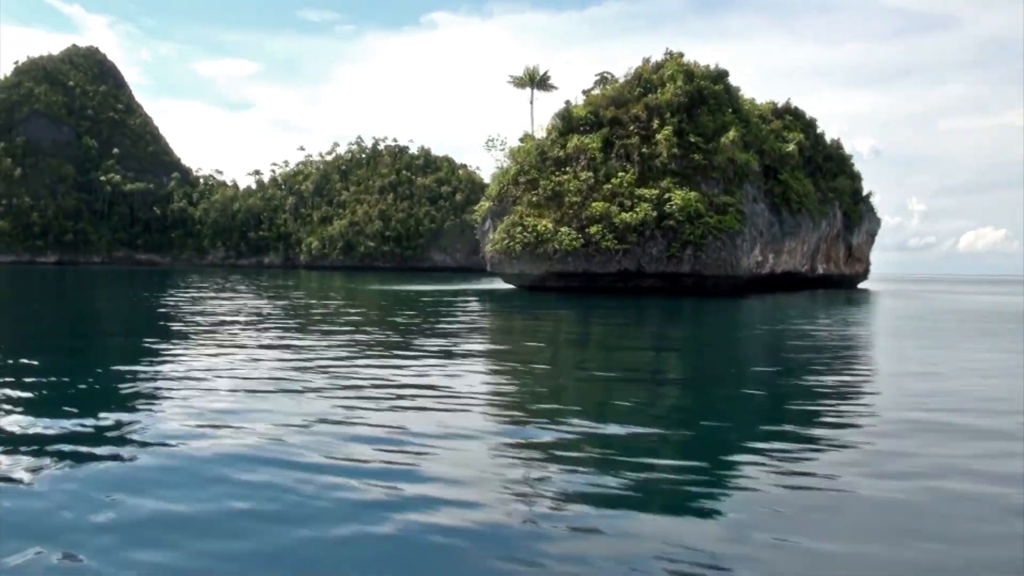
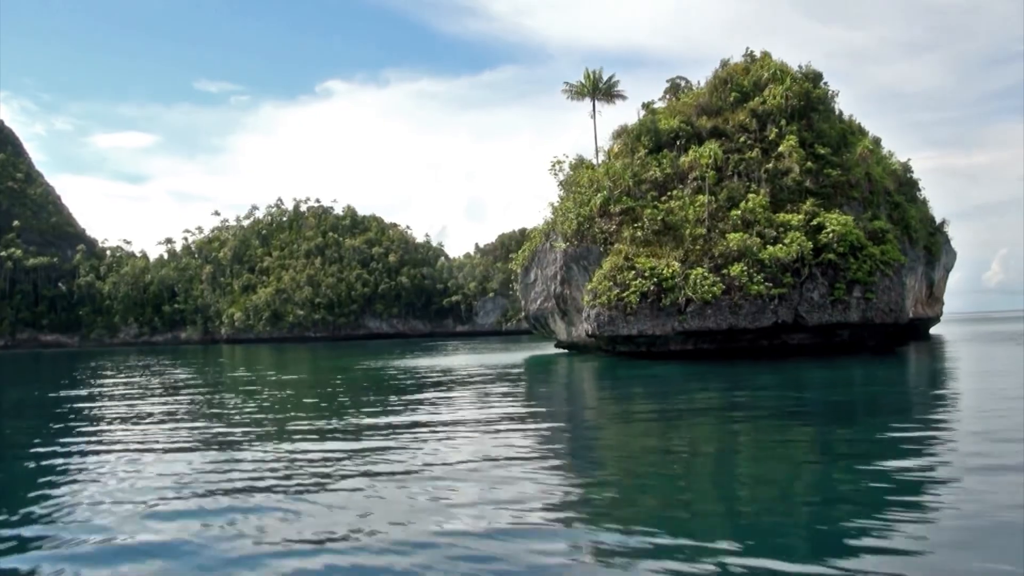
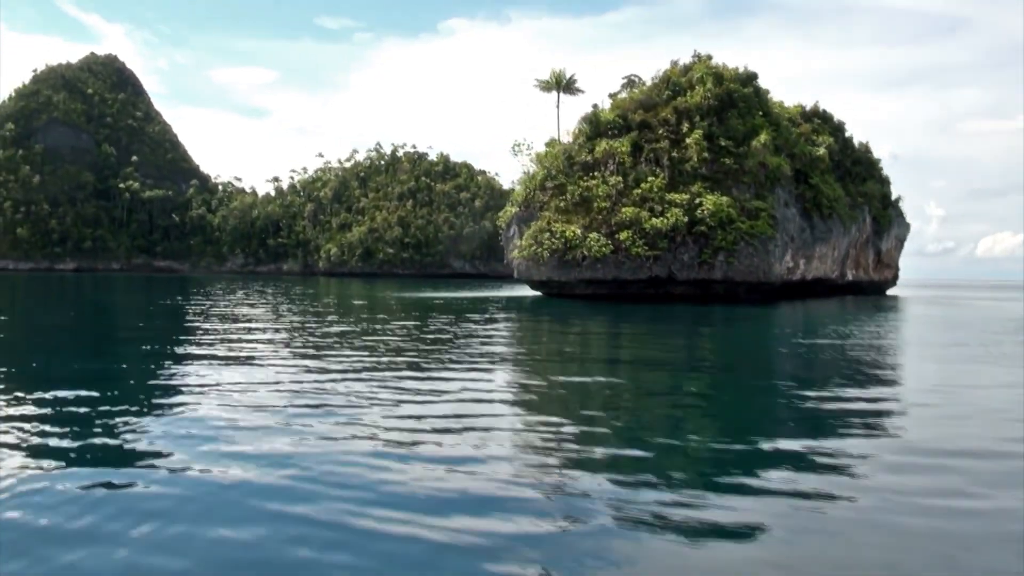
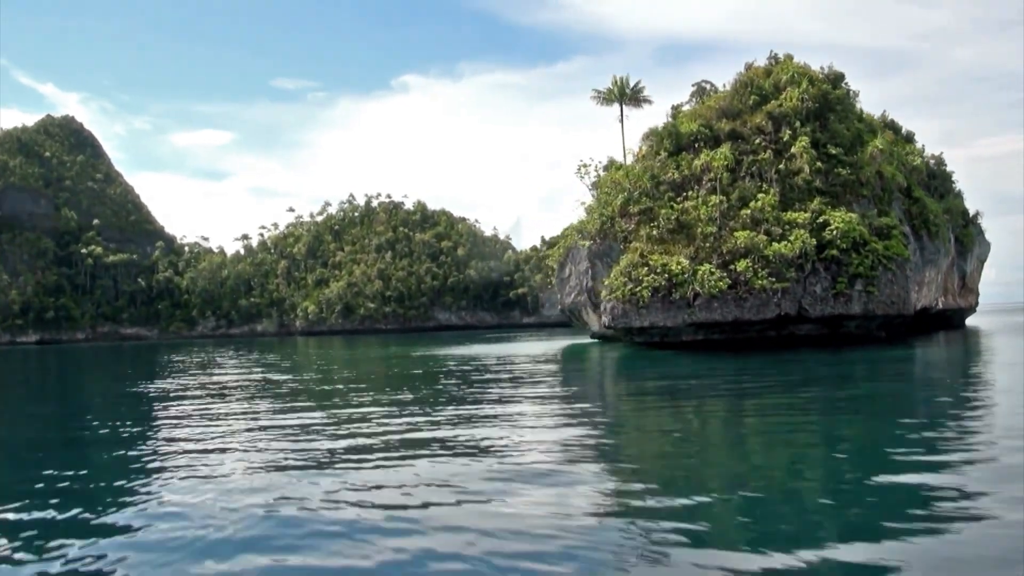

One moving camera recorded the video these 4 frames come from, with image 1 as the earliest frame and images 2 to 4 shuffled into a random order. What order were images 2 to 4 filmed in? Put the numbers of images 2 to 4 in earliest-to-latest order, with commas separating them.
3, 4, 2
